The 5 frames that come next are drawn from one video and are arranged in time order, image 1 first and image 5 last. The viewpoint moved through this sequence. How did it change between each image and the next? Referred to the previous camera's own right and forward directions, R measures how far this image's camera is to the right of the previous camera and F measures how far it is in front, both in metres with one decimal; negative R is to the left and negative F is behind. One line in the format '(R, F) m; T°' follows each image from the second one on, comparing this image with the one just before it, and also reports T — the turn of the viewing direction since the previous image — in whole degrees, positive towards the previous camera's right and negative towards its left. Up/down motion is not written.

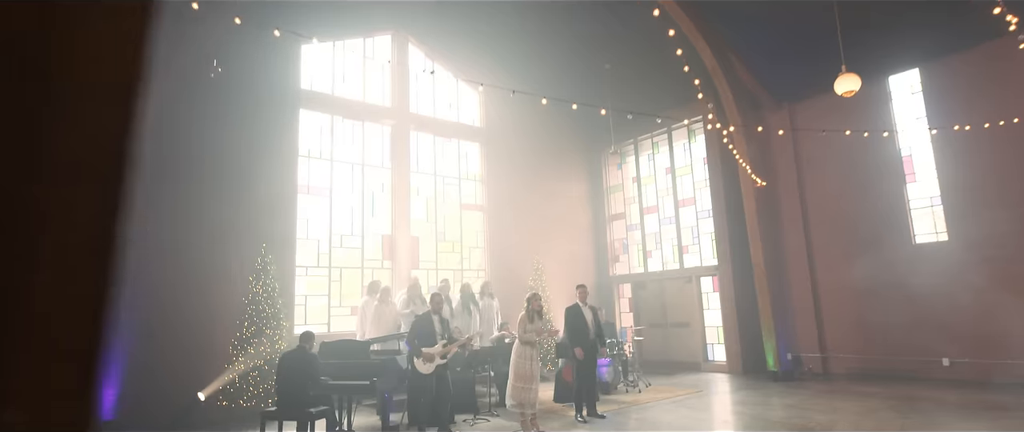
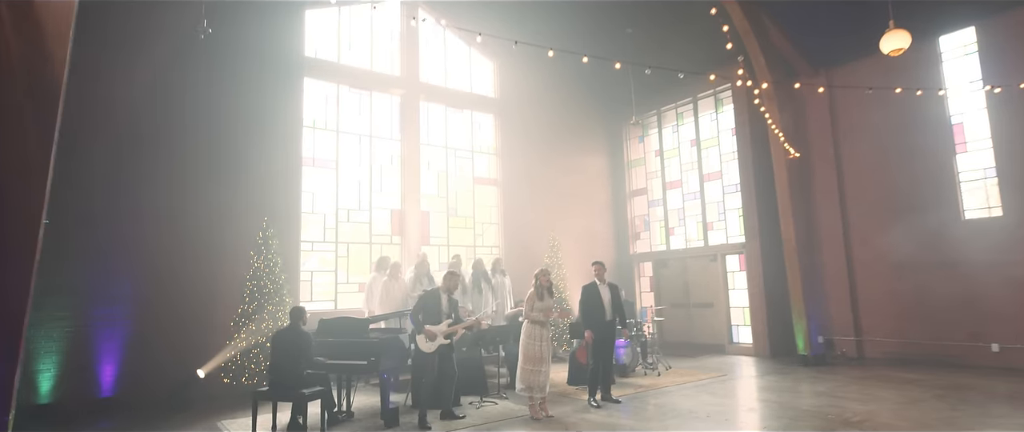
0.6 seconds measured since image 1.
(+0.2, +0.5) m; -2°
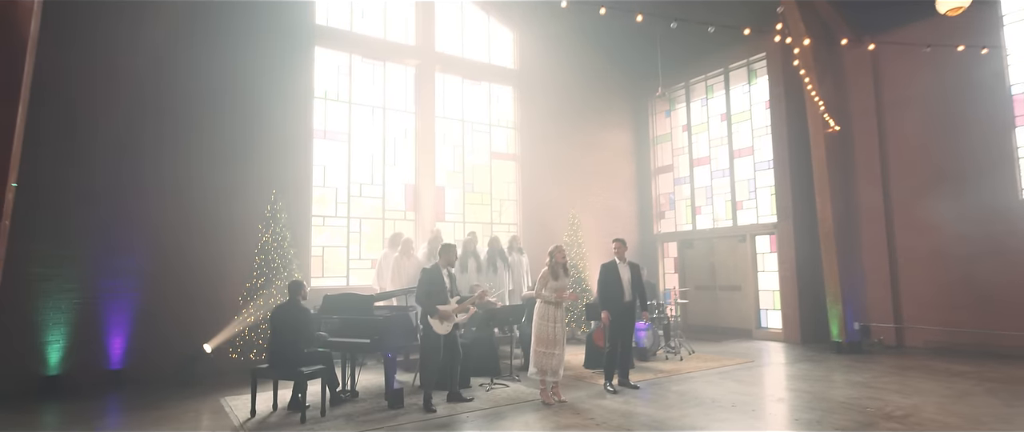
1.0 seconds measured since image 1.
(+0.1, +0.4) m; -3°
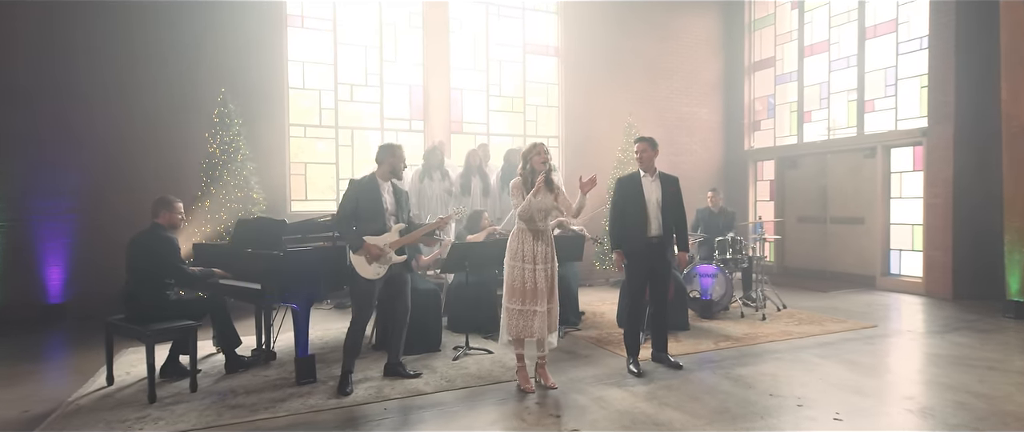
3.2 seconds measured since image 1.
(+0.9, +2.2) m; -10°
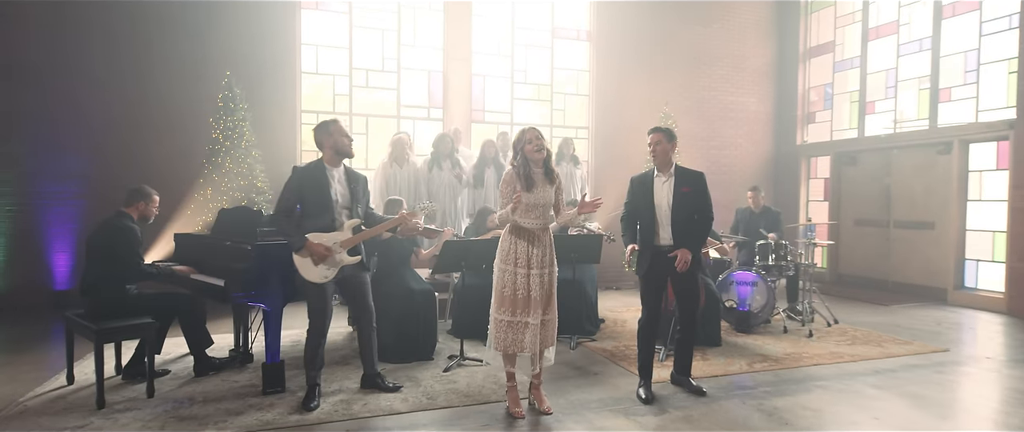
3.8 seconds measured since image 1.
(+0.3, +0.5) m; -5°
